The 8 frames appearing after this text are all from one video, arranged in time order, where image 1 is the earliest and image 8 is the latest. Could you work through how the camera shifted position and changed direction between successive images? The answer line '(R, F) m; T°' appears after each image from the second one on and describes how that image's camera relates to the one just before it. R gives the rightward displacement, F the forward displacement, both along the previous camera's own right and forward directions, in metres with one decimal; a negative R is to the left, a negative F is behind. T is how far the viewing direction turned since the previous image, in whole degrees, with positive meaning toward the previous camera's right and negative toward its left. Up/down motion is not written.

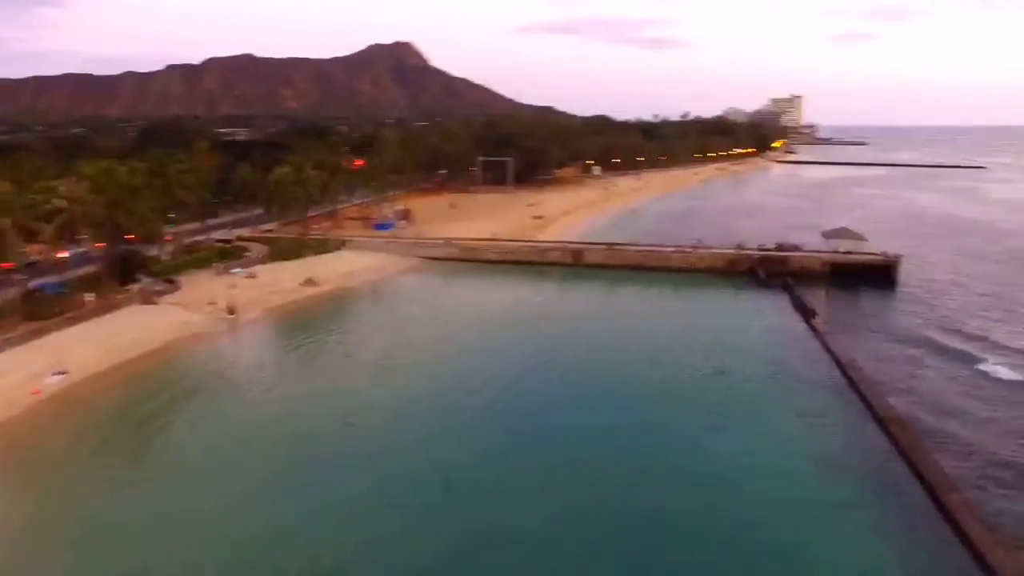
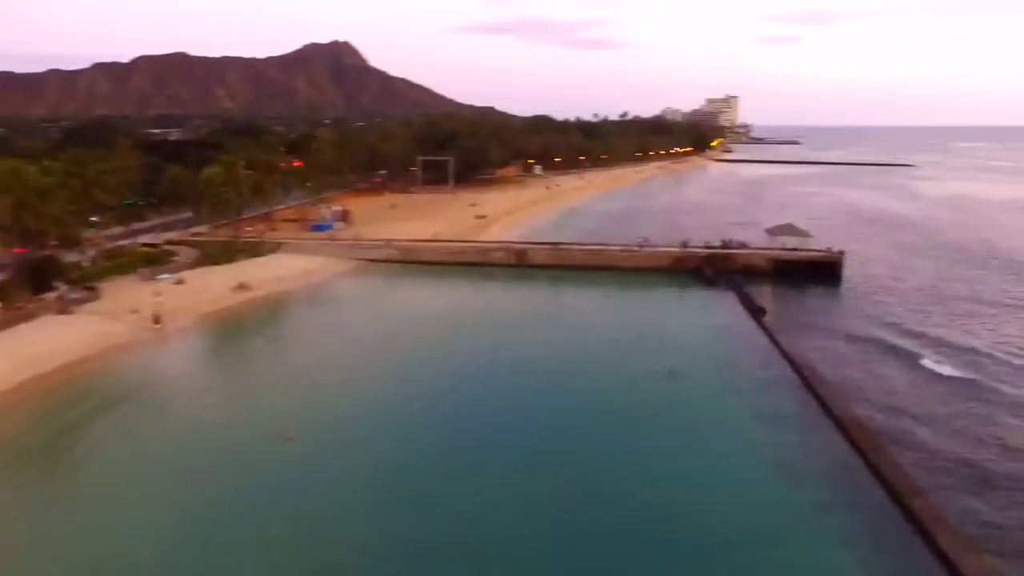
(0.0, +0.5) m; +4°
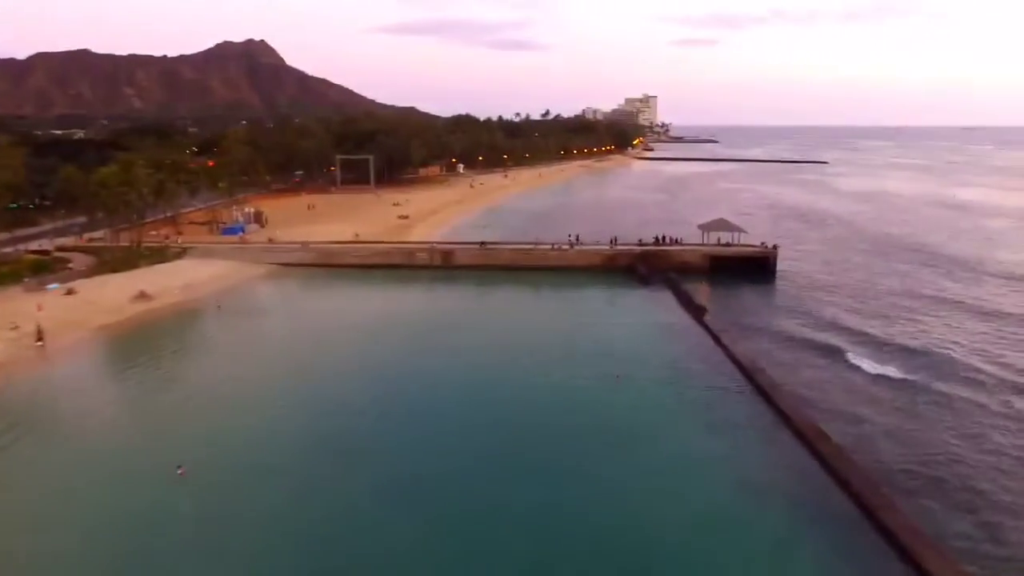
(-0.1, +1.2) m; +5°
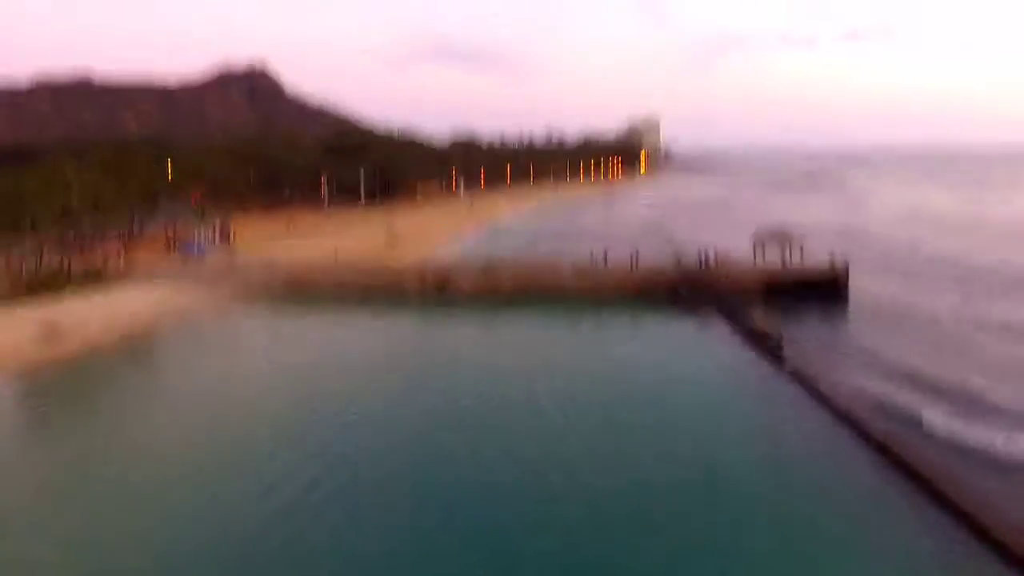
(-0.2, +4.6) m; 0°
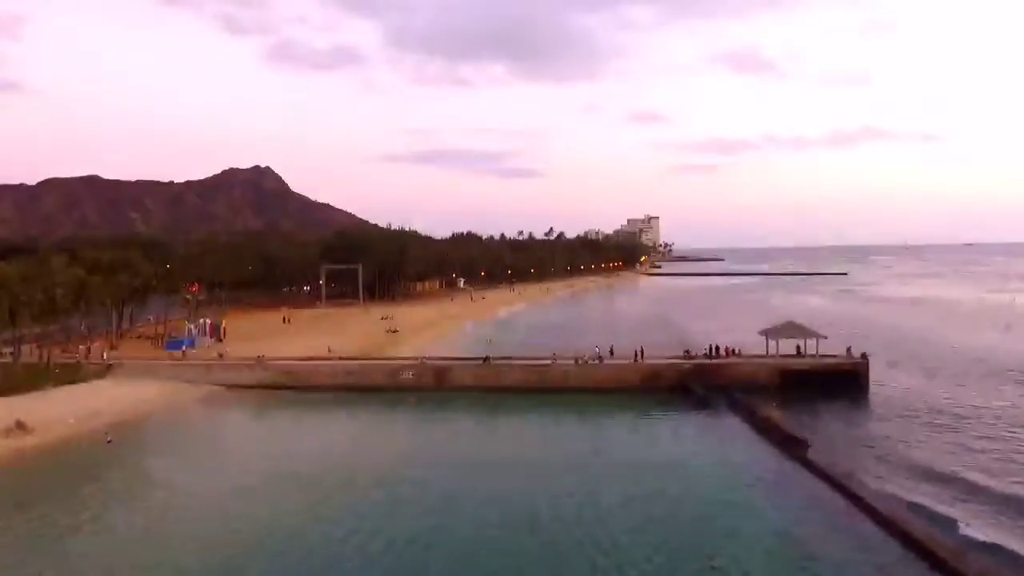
(0.0, +0.9) m; 0°
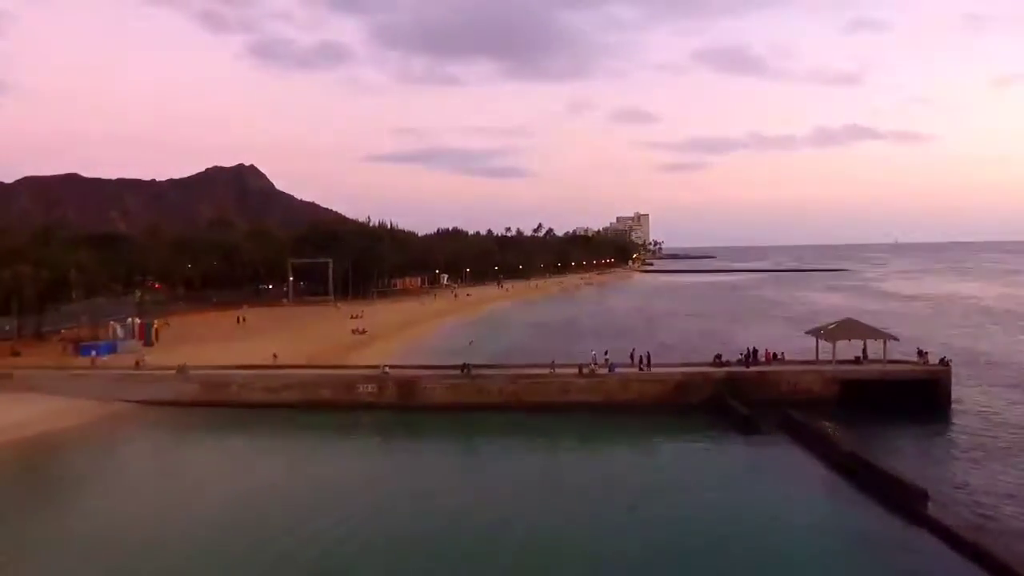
(0.0, +4.1) m; +1°
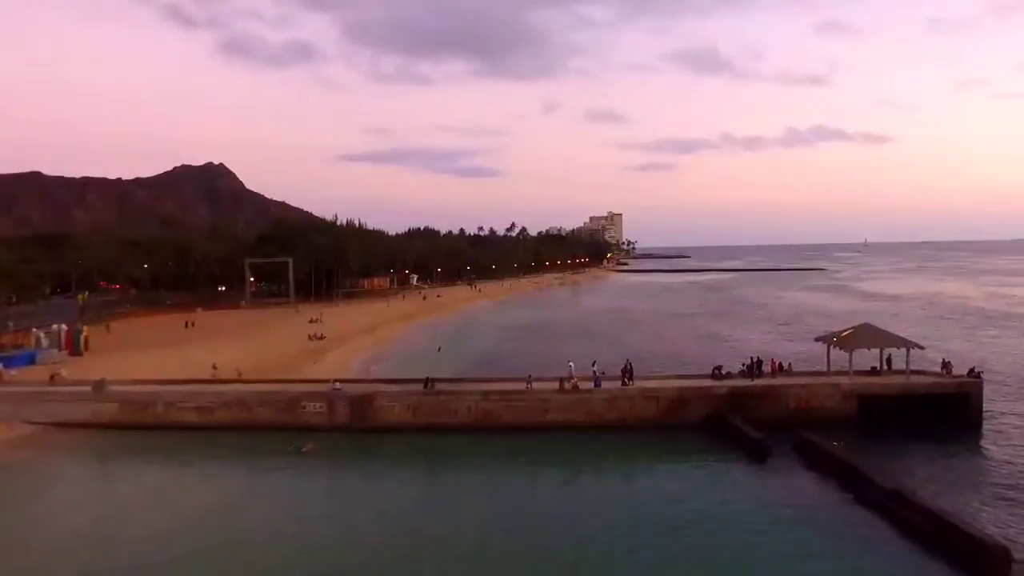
(0.0, +2.0) m; +2°
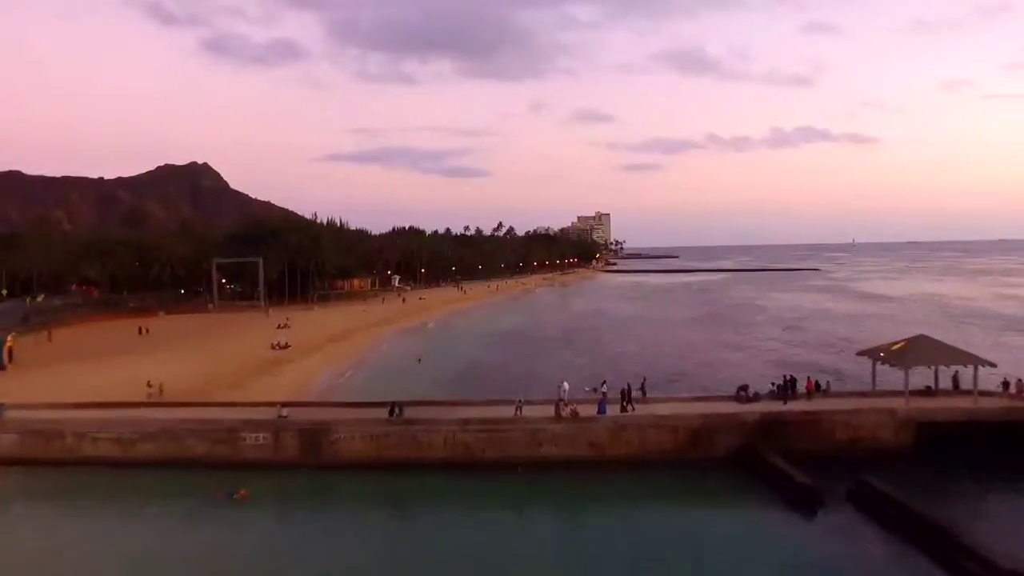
(0.0, +2.3) m; +1°
